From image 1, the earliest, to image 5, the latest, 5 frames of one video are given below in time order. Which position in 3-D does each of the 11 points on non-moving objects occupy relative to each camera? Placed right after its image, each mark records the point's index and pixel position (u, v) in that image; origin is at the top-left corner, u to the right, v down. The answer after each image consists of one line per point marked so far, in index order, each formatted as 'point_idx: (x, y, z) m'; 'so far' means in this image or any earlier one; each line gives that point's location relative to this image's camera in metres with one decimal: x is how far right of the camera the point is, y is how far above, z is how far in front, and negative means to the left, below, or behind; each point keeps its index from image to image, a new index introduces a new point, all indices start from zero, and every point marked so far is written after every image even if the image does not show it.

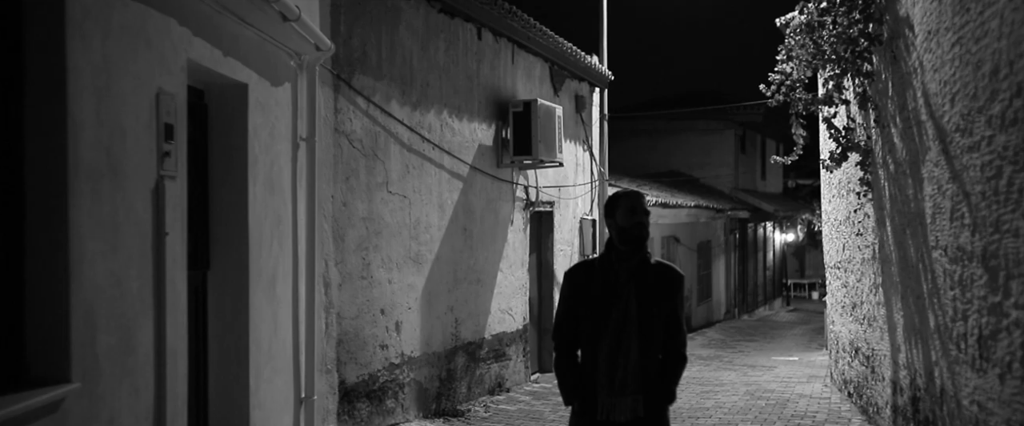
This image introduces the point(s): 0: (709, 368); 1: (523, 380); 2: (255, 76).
0: (+2.7, -2.1, +13.6) m
1: (+0.1, -1.8, +10.9) m
2: (-1.4, +0.8, +5.5) m
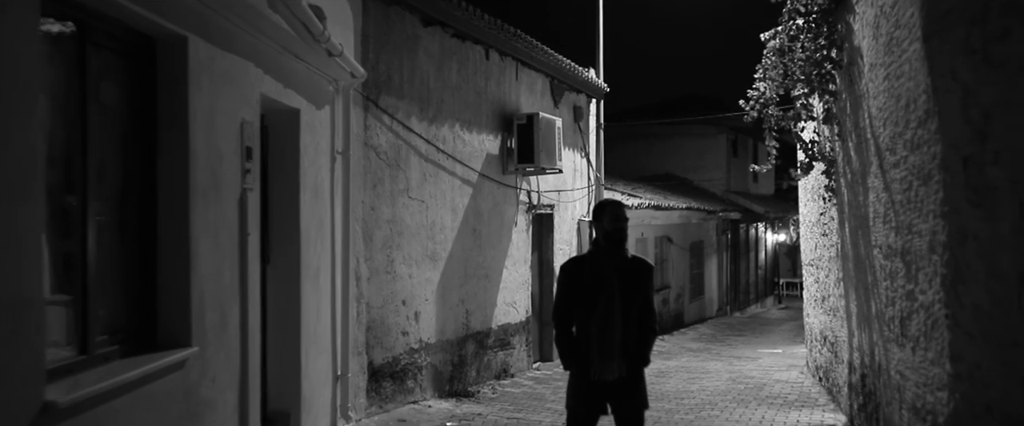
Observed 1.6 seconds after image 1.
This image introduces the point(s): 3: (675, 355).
0: (+2.8, -2.1, +14.7) m
1: (+0.2, -1.8, +11.9) m
2: (-1.4, +0.7, +6.6) m
3: (+2.5, -2.2, +15.2) m
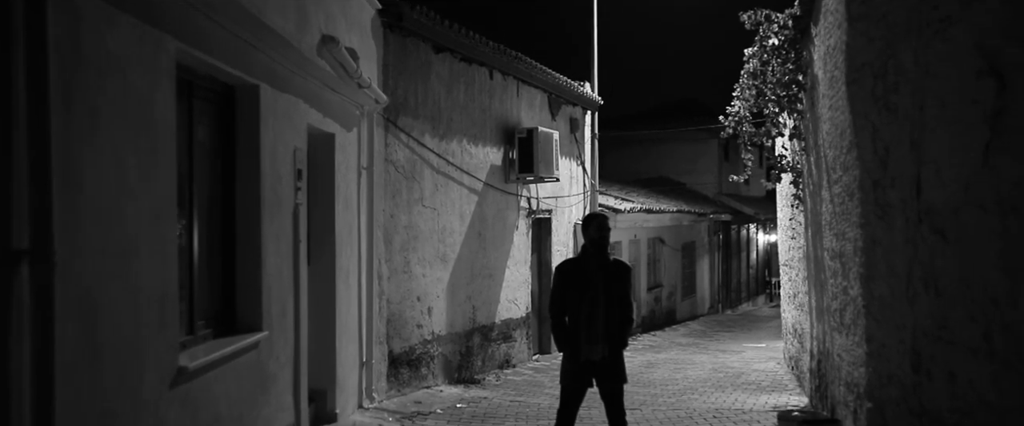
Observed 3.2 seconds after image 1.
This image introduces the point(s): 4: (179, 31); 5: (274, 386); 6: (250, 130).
0: (+2.8, -2.2, +15.9) m
1: (+0.2, -1.9, +13.1) m
2: (-1.3, +0.7, +7.7) m
3: (+2.5, -2.2, +16.4) m
4: (-1.4, +0.8, +4.4) m
5: (-1.4, -1.0, +5.8) m
6: (-1.5, +0.5, +5.5) m
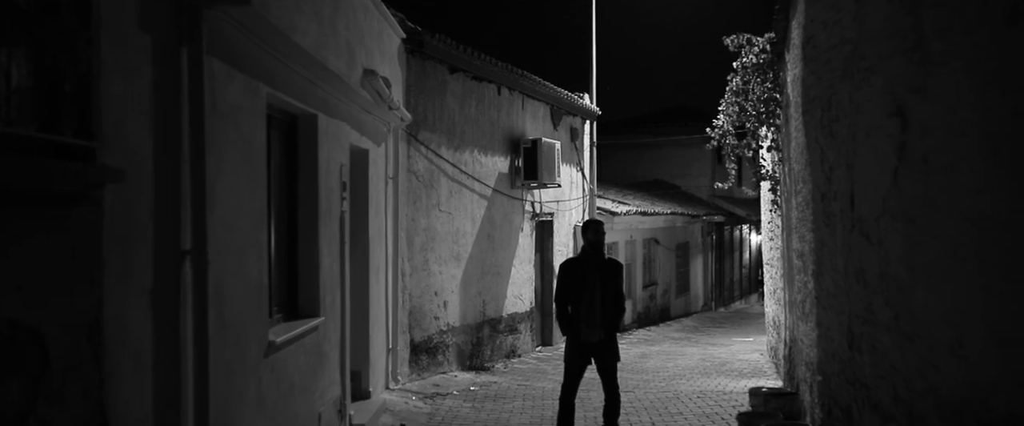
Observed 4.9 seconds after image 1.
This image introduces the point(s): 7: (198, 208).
0: (+2.8, -2.3, +17.1) m
1: (+0.3, -2.0, +14.3) m
2: (-1.2, +0.6, +8.9) m
3: (+2.6, -2.3, +17.6) m
4: (-1.3, +0.7, +5.6) m
5: (-1.3, -1.1, +7.0) m
6: (-1.4, +0.4, +6.7) m
7: (-1.3, 0.0, +4.2) m
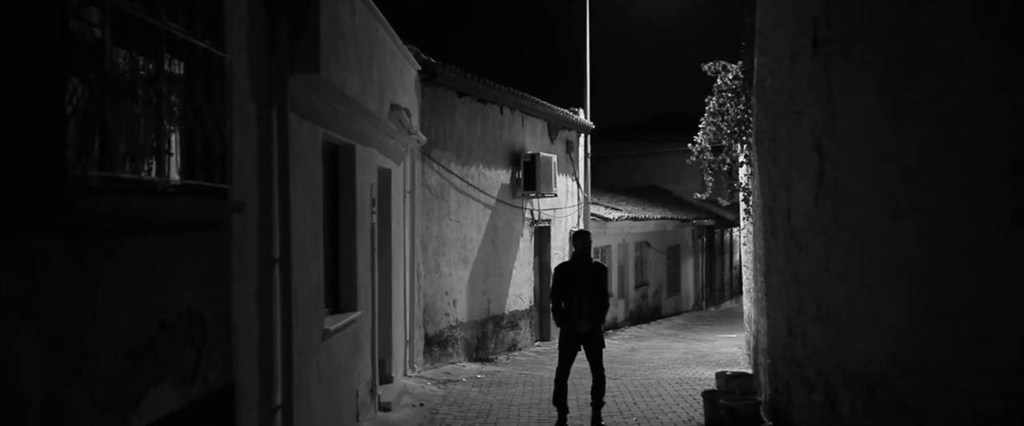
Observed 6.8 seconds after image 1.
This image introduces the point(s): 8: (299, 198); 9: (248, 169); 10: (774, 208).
0: (+2.9, -2.4, +18.5) m
1: (+0.3, -2.1, +15.7) m
2: (-1.2, +0.5, +10.3) m
3: (+2.6, -2.4, +19.0) m
4: (-1.3, +0.6, +7.0) m
5: (-1.3, -1.2, +8.5) m
6: (-1.3, +0.3, +8.1) m
7: (-1.3, -0.1, +5.7) m
8: (-1.3, +0.1, +6.1) m
9: (-1.4, +0.2, +5.2) m
10: (+2.1, 0.0, +7.9) m
